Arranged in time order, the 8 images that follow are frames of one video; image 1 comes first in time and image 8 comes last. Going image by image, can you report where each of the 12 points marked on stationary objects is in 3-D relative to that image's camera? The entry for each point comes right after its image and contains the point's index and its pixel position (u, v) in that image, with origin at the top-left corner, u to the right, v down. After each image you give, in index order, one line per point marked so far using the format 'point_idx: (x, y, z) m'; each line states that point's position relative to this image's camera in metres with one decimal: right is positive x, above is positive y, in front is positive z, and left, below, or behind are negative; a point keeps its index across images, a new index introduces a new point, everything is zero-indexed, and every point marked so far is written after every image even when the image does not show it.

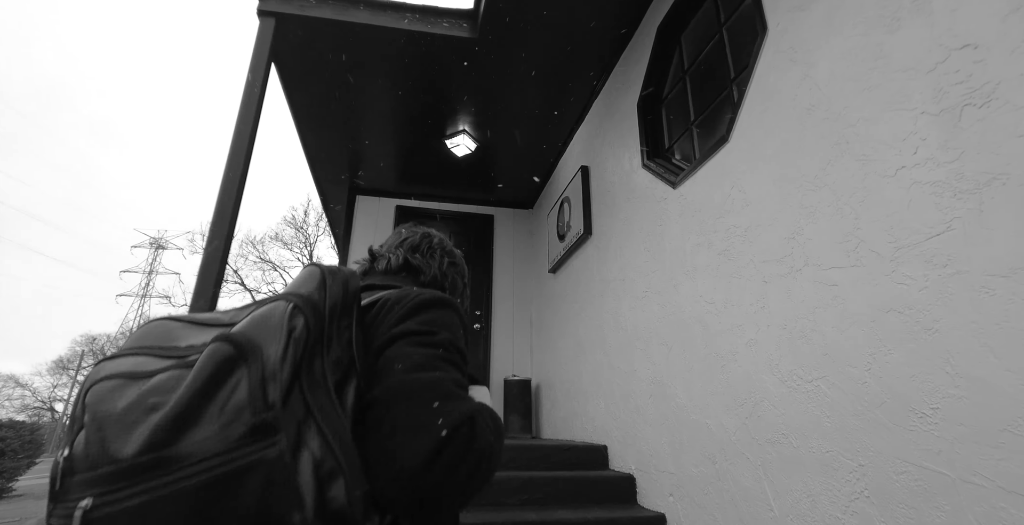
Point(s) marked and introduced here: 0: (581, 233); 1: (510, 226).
0: (+0.4, +0.2, +2.9) m
1: (0.0, +0.3, +4.3) m
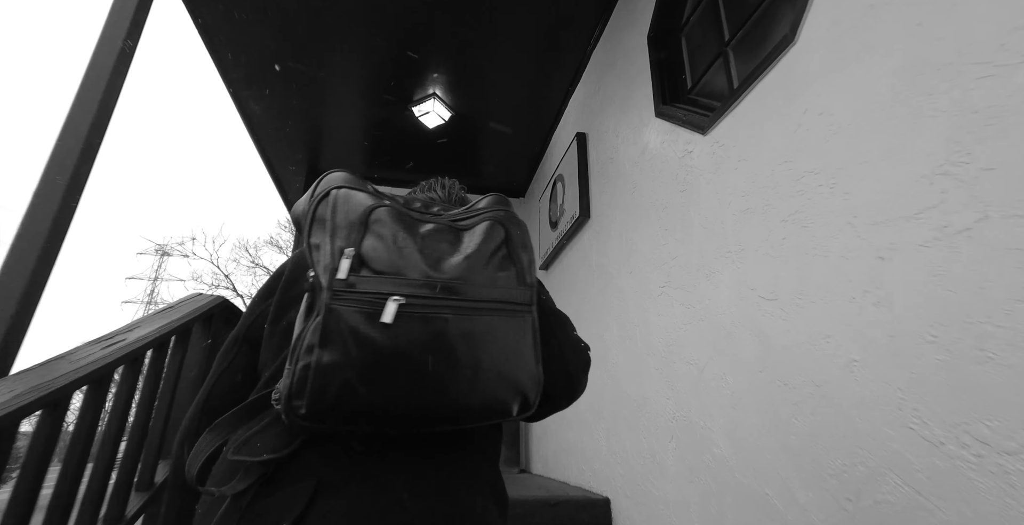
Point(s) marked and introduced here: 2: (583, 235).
0: (+0.3, +0.2, +2.3) m
1: (-0.1, +0.4, +3.8) m
2: (+0.3, +0.1, +2.2) m
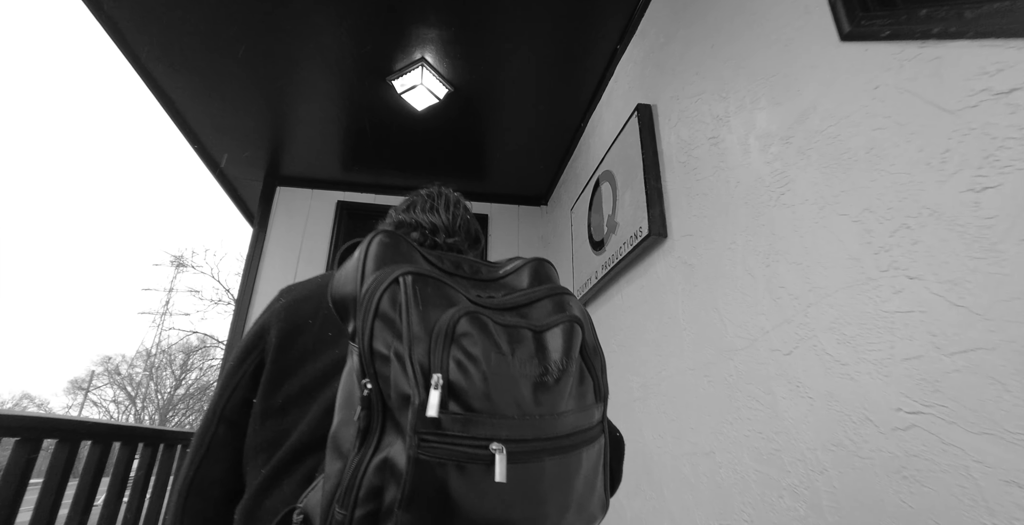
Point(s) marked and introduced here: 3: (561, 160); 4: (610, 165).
0: (+0.4, +0.1, +1.5) m
1: (0.0, +0.2, +3.0) m
2: (+0.4, 0.0, +1.4) m
3: (+0.3, +0.6, +2.6) m
4: (+0.4, +0.4, +1.7) m
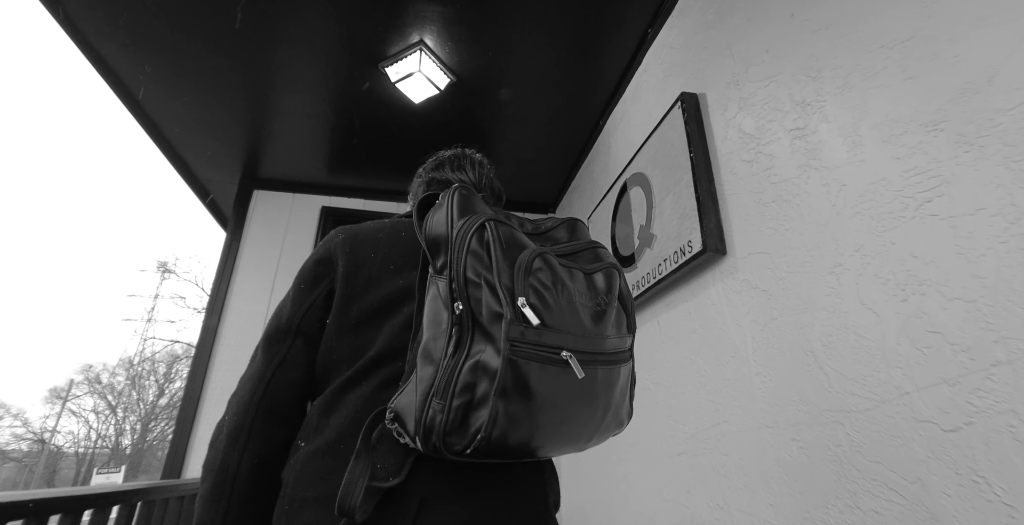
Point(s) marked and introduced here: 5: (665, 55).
0: (+0.4, 0.0, +1.2) m
1: (0.0, +0.1, +2.7) m
2: (+0.5, -0.1, +1.2) m
3: (+0.3, +0.5, +2.4) m
4: (+0.4, +0.3, +1.5) m
5: (+0.5, +0.7, +1.5) m
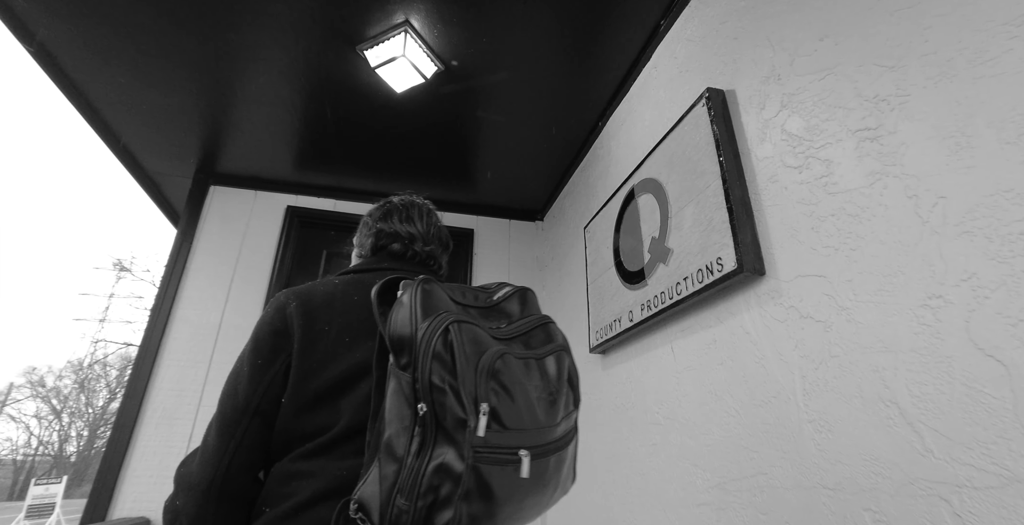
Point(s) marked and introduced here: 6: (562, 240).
0: (+0.4, 0.0, +1.0) m
1: (0.0, +0.1, +2.5) m
2: (+0.5, -0.1, +1.0) m
3: (+0.2, +0.5, +2.2) m
4: (+0.4, +0.2, +1.3) m
5: (+0.5, +0.6, +1.3) m
6: (+0.2, +0.1, +2.2) m
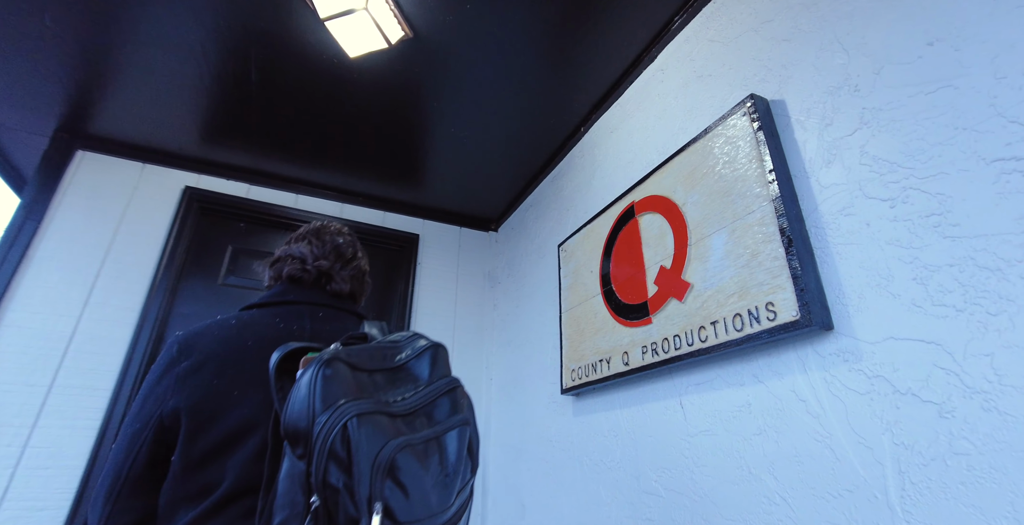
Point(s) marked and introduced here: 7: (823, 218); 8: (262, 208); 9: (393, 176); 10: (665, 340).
0: (+0.4, -0.1, +0.8) m
1: (-0.3, 0.0, +2.2) m
2: (+0.5, -0.2, +0.8) m
3: (+0.1, +0.4, +2.0) m
4: (+0.4, +0.2, +1.1) m
5: (+0.5, +0.5, +1.2) m
6: (0.0, 0.0, +1.9) m
7: (+0.5, +0.1, +0.8) m
8: (-1.0, +0.2, +2.0) m
9: (-0.5, +0.4, +2.0) m
10: (+0.3, -0.2, +1.0) m
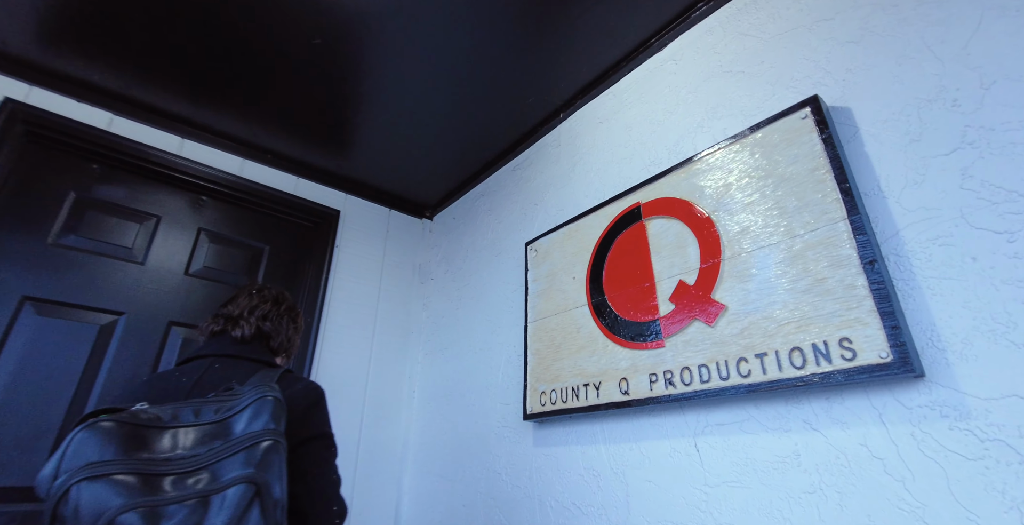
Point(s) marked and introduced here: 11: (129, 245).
0: (+0.5, -0.1, +0.7) m
1: (-0.5, +0.1, +1.9) m
2: (+0.5, -0.2, +0.7) m
3: (-0.1, +0.4, +1.7) m
4: (+0.4, +0.1, +1.0) m
5: (+0.5, +0.5, +1.0) m
6: (-0.2, 0.0, +1.7) m
7: (+0.6, 0.0, +0.7) m
8: (-1.2, +0.4, +1.5) m
9: (-0.7, +0.4, +1.6) m
10: (+0.3, -0.2, +0.9) m
11: (-1.1, 0.0, +1.4) m
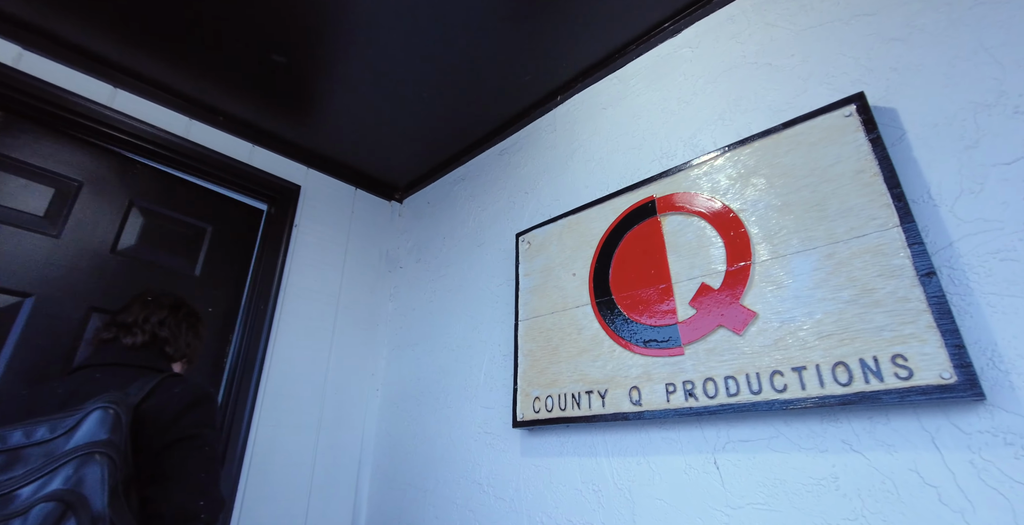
0: (+0.5, -0.1, +0.6) m
1: (-0.6, +0.1, +1.7) m
2: (+0.5, -0.2, +0.6) m
3: (-0.1, +0.4, +1.6) m
4: (+0.4, +0.1, +0.9) m
5: (+0.5, +0.5, +1.0) m
6: (-0.2, +0.1, +1.6) m
7: (+0.6, 0.0, +0.7) m
8: (-1.2, +0.4, +1.2) m
9: (-0.7, +0.5, +1.4) m
10: (+0.3, -0.2, +0.8) m
11: (-1.2, +0.1, +1.2) m
